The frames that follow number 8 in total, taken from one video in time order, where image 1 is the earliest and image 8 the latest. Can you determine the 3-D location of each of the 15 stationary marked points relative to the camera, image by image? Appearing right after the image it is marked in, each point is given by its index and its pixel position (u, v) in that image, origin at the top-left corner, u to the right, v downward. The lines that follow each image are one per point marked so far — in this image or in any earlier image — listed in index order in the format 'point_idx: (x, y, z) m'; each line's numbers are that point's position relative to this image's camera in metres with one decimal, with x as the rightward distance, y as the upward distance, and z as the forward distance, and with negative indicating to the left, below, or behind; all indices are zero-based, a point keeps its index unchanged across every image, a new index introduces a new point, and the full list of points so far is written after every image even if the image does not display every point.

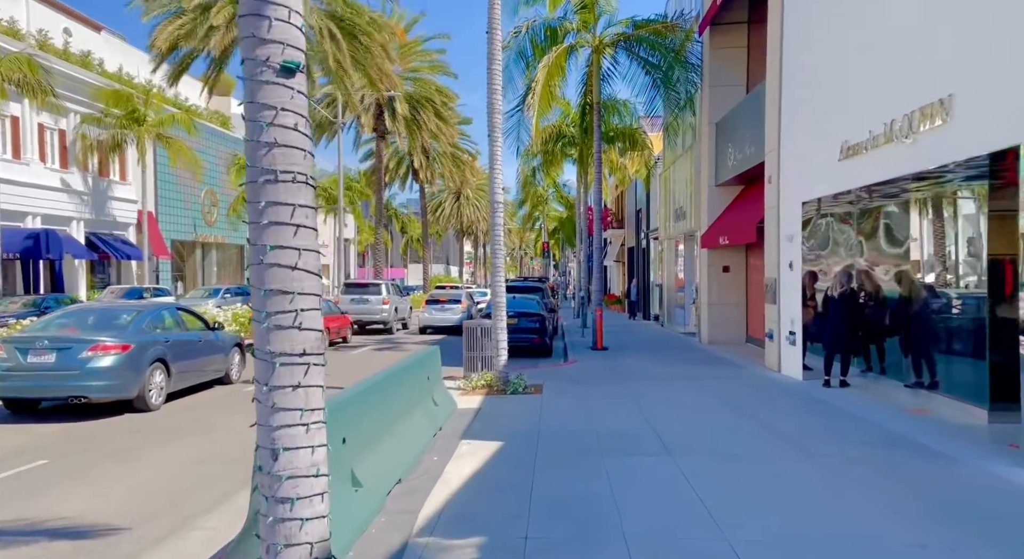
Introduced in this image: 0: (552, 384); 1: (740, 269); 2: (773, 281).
0: (+0.7, -1.9, +12.8) m
1: (+6.2, +0.3, +19.7) m
2: (+5.0, -0.1, +13.7) m
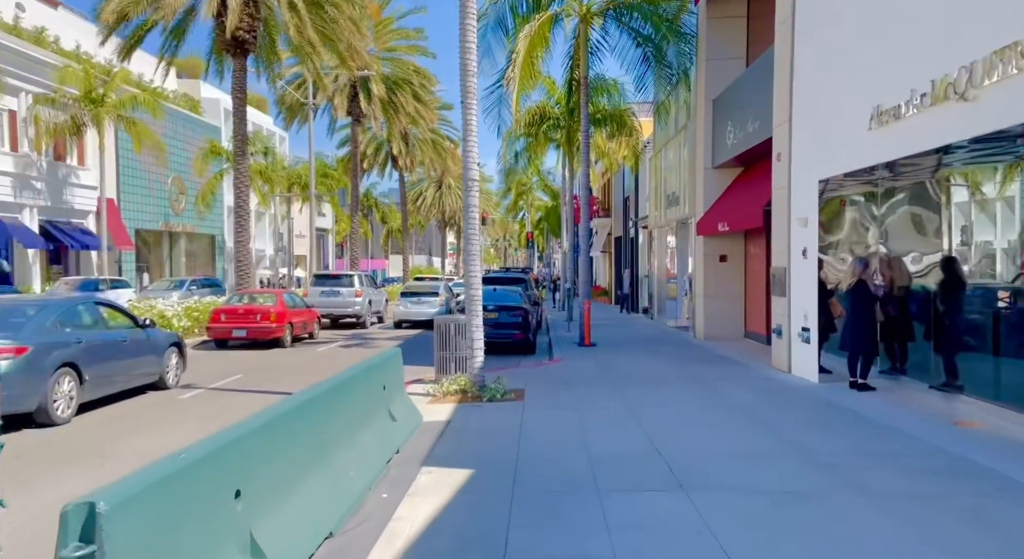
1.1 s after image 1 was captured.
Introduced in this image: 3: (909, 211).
0: (+0.3, -1.7, +11.2) m
1: (+5.7, +0.5, +18.2) m
2: (+4.6, +0.1, +12.2) m
3: (+6.2, +1.1, +11.4) m
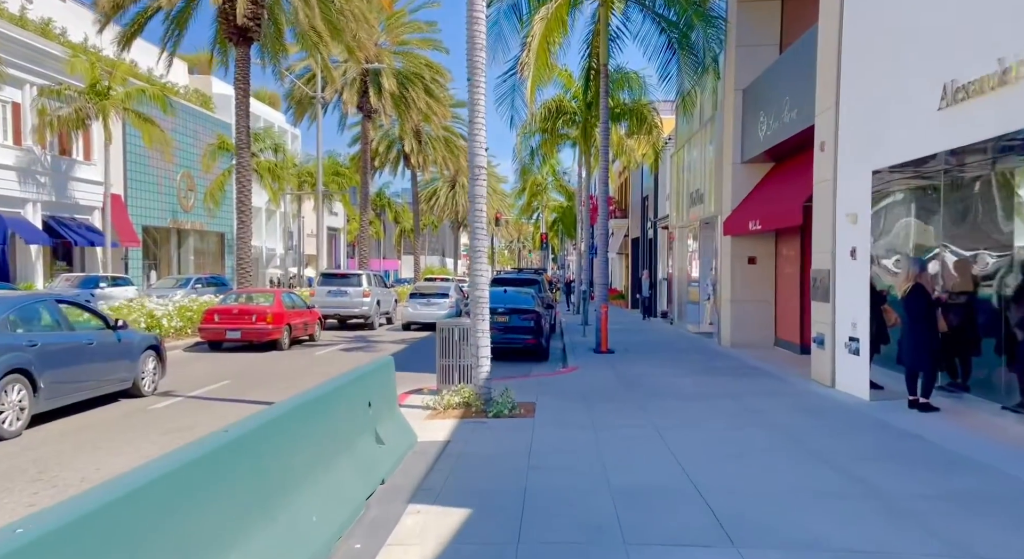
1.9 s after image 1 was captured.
0: (+0.5, -1.7, +10.0) m
1: (+6.0, +0.5, +17.0) m
2: (+4.8, +0.1, +10.9) m
3: (+6.4, +1.0, +10.1) m
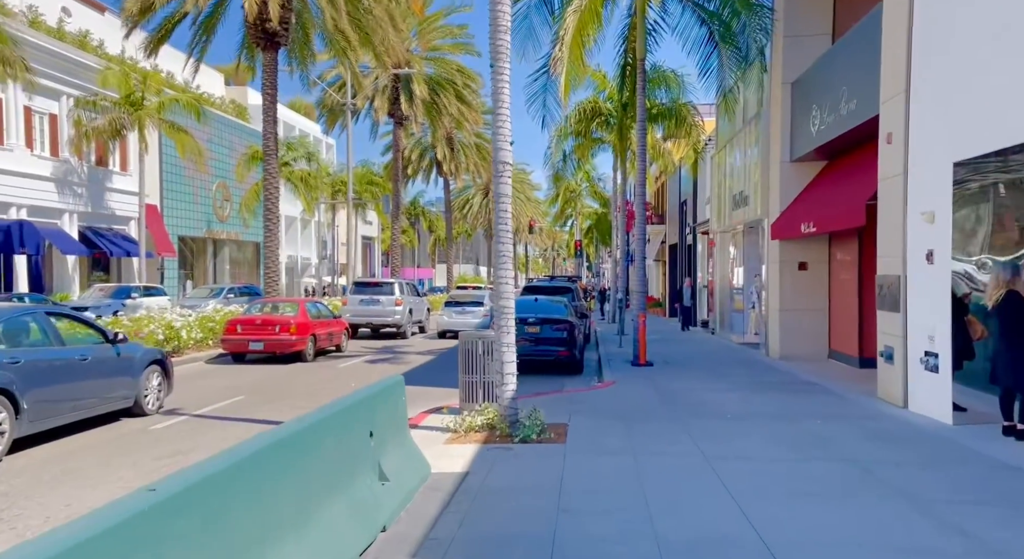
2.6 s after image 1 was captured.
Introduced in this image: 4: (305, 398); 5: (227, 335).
0: (+0.9, -1.8, +9.0) m
1: (+6.7, +0.3, +15.7) m
2: (+5.2, 0.0, +9.7) m
3: (+6.7, +1.0, +8.8) m
4: (-3.3, -1.9, +11.4) m
5: (-6.7, -1.3, +17.4) m
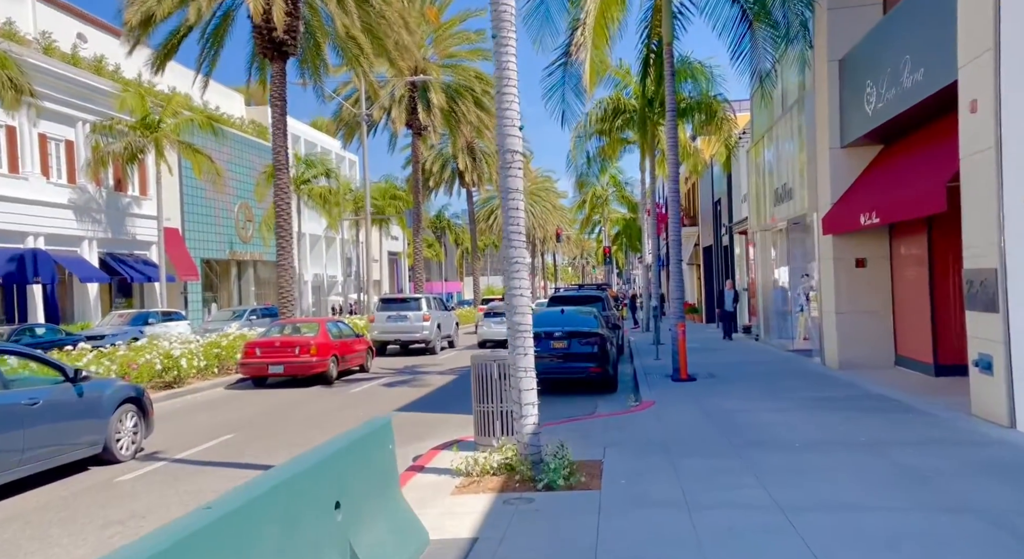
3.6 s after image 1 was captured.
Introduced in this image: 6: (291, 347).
0: (+1.1, -1.9, +7.6) m
1: (+7.2, +0.4, +14.0) m
2: (+5.4, 0.0, +8.1) m
3: (+6.9, +1.1, +7.2) m
4: (-2.9, -2.2, +10.1) m
5: (-6.1, -1.8, +16.2) m
6: (-5.0, -1.6, +16.3) m
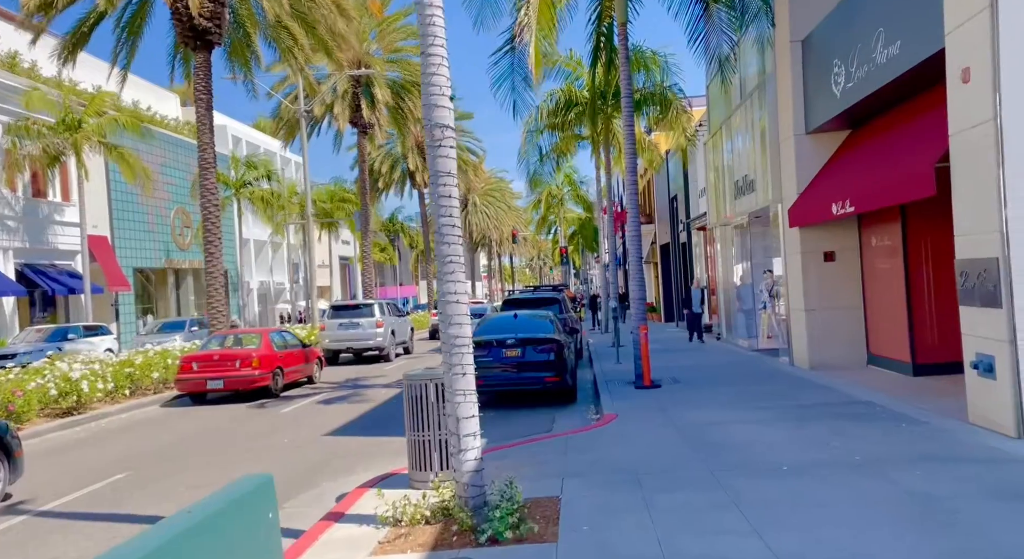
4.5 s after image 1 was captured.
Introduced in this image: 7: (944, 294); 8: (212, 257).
0: (+0.6, -1.9, +6.4) m
1: (+6.2, +0.5, +13.2) m
2: (+4.8, +0.1, +7.2) m
3: (+6.3, +1.2, +6.3) m
4: (-3.6, -2.3, +8.7) m
5: (-7.1, -2.0, +14.6) m
6: (-6.1, -1.7, +14.7) m
7: (+6.7, -0.2, +11.3) m
8: (-8.3, +0.6, +19.9) m
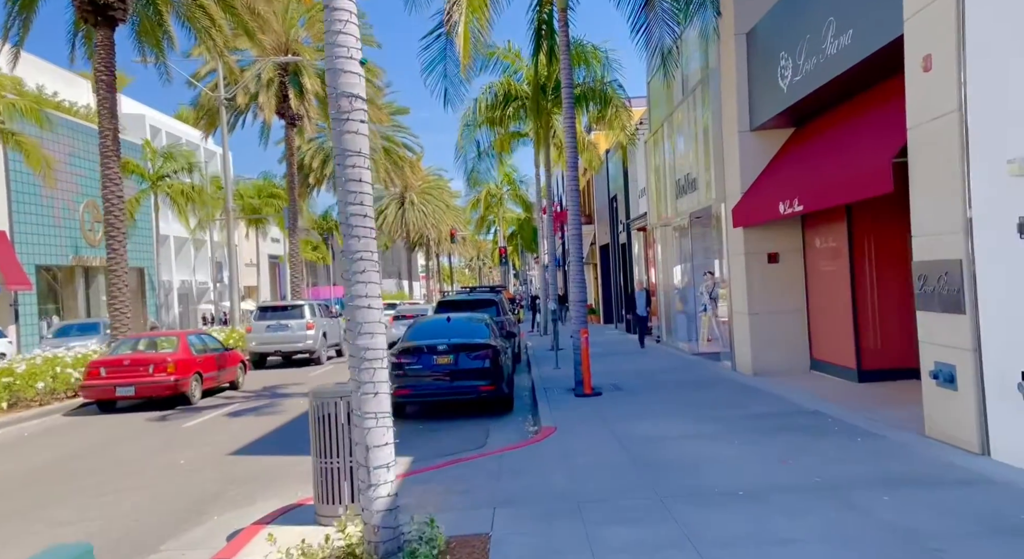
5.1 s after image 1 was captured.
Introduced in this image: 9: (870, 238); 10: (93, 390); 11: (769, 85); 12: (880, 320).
0: (0.0, -1.9, +5.5) m
1: (+5.0, +0.4, +12.8) m
2: (+4.1, +0.1, +6.7) m
3: (+5.7, +1.2, +5.9) m
4: (-4.4, -2.3, +7.4) m
5: (-8.4, -2.0, +13.0) m
6: (-7.4, -1.7, +13.3) m
7: (+5.7, -0.2, +10.9) m
8: (-10.0, +0.7, +18.2) m
9: (+5.4, +0.6, +11.0) m
10: (-8.4, -2.2, +13.3) m
11: (+4.3, +3.2, +12.0) m
12: (+5.6, -0.6, +10.9) m
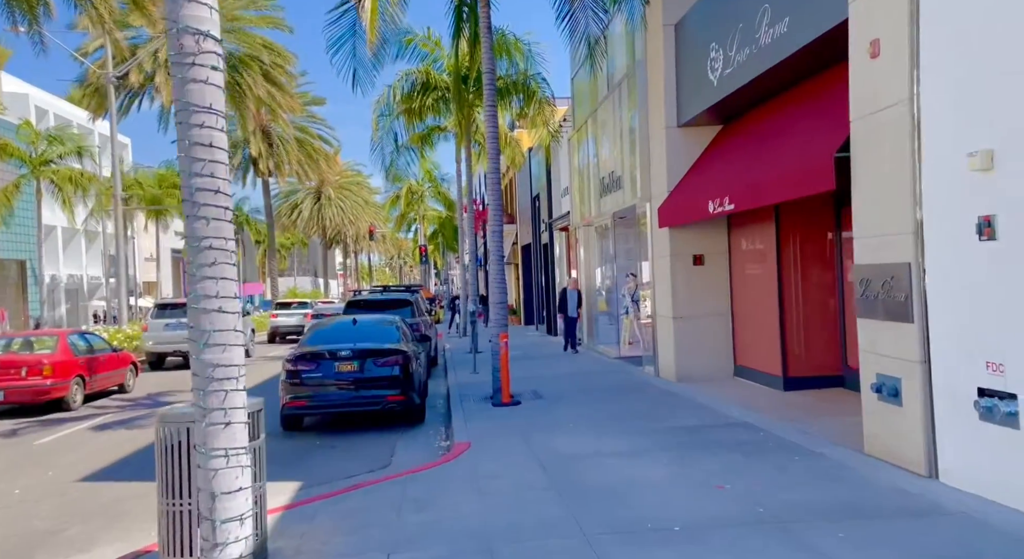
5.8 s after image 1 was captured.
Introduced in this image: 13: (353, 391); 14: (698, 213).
0: (-0.7, -1.9, +4.5) m
1: (+3.6, +0.4, +12.3) m
2: (+3.3, 0.0, +6.1) m
3: (+5.0, +1.1, +5.6) m
4: (-5.2, -2.2, +6.0) m
5: (-9.8, -1.9, +11.1) m
6: (-8.8, -1.6, +11.4) m
7: (+4.4, -0.3, +10.5) m
8: (-12.0, +0.8, +16.1) m
9: (+4.2, +0.6, +10.5) m
10: (-9.9, -2.1, +11.3) m
11: (+2.9, +3.2, +11.4) m
12: (+4.3, -0.7, +10.5) m
13: (-2.3, -1.6, +10.5) m
14: (+2.7, +0.9, +10.3) m
